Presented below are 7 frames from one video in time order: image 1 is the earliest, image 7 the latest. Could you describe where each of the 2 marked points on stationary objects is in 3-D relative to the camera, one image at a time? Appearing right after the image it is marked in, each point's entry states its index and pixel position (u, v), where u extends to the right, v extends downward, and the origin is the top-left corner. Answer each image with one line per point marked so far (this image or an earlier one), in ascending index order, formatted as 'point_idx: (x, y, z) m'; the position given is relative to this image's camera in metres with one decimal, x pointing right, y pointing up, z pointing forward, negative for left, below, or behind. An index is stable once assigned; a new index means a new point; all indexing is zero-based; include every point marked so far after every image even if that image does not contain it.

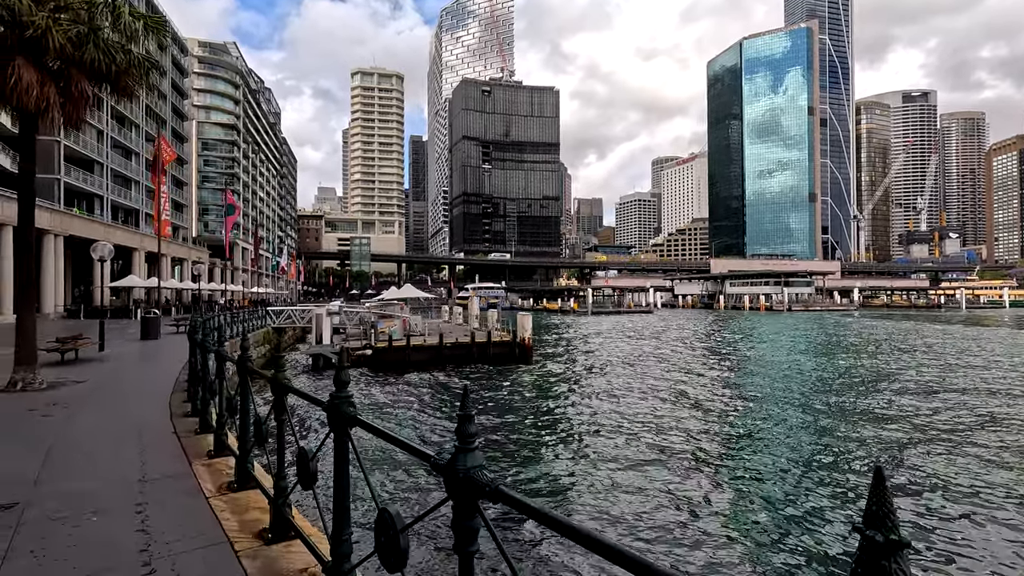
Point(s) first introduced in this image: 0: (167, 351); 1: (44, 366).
0: (-11.5, -2.1, +17.9) m
1: (-11.8, -2.0, +13.5) m
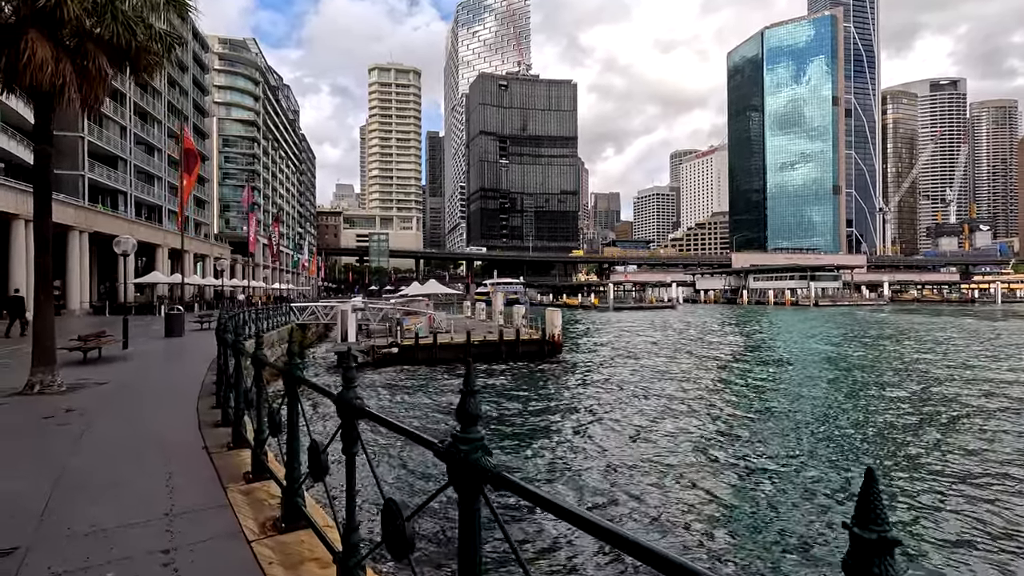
0: (-10.2, -2.0, +17.2) m
1: (-10.6, -1.8, +12.8) m
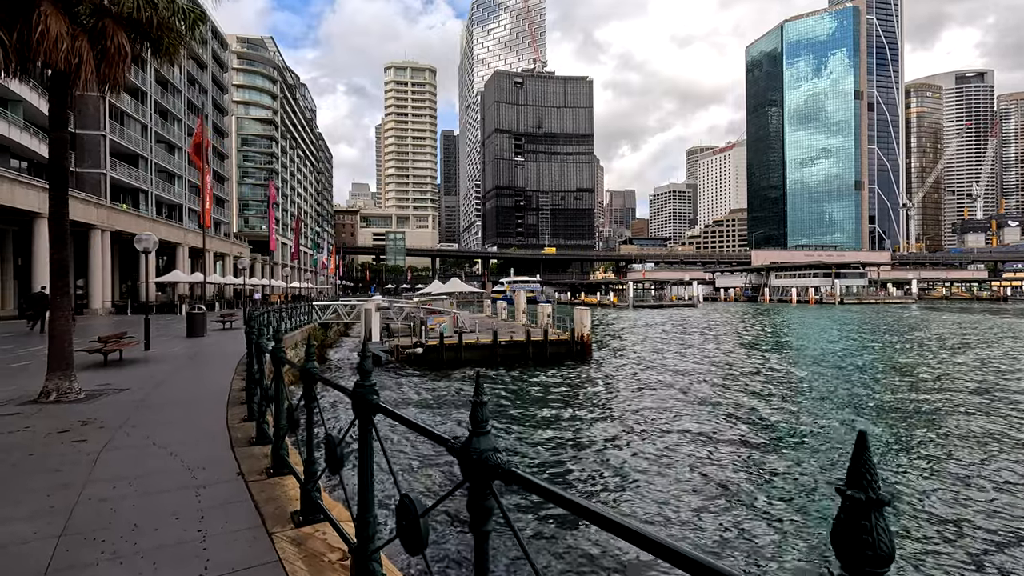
0: (-9.0, -1.9, +16.4) m
1: (-9.6, -1.8, +12.0) m
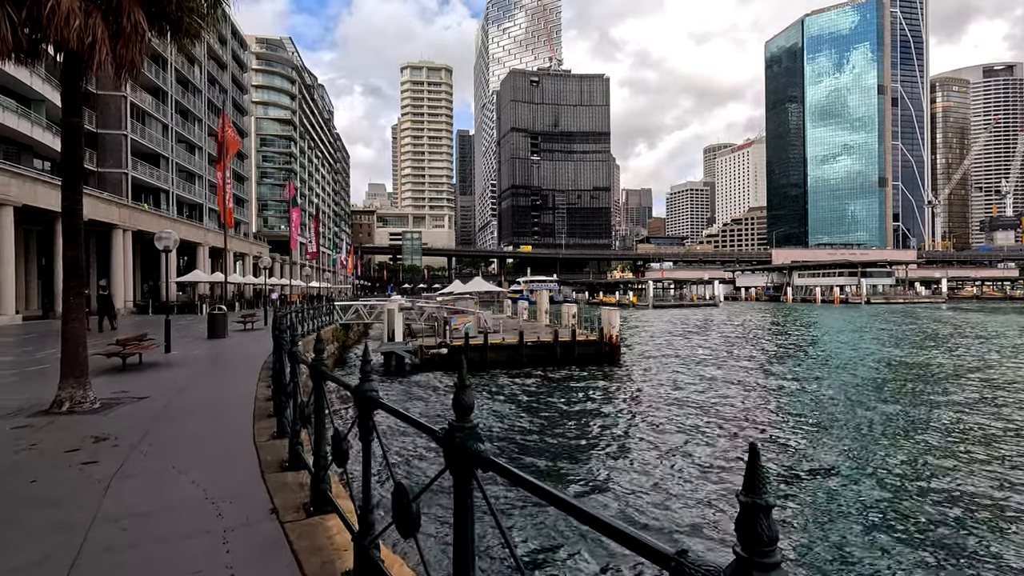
0: (-8.0, -1.9, +15.7) m
1: (-8.7, -1.8, +11.3) m
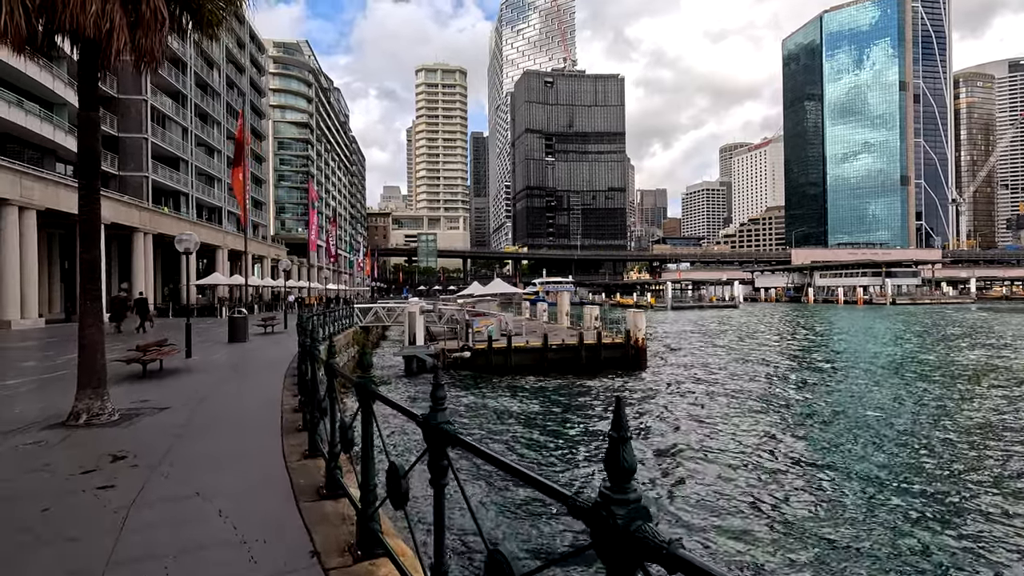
0: (-7.1, -2.0, +15.3) m
1: (-7.9, -1.9, +10.8) m
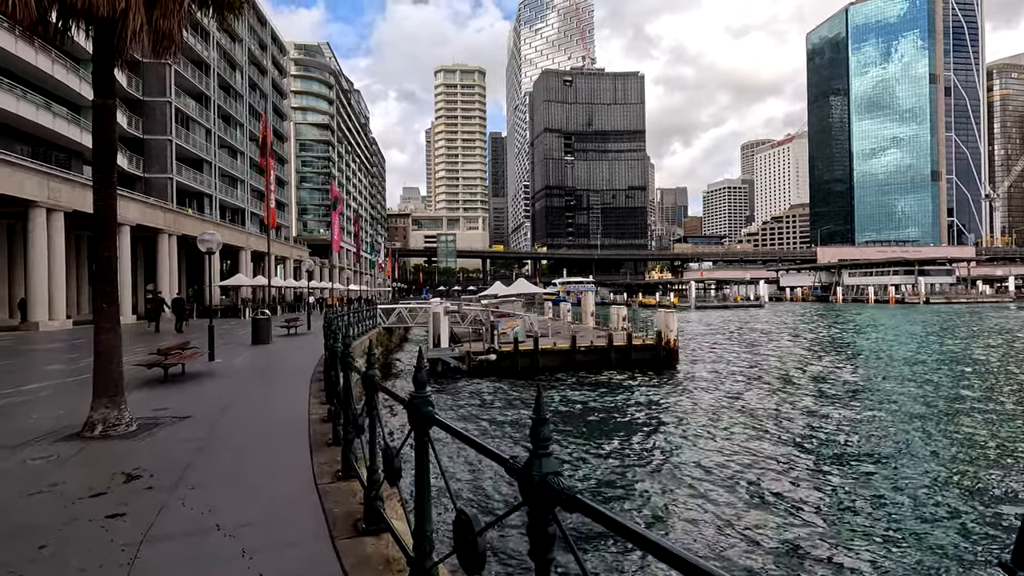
0: (-6.2, -2.0, +14.7) m
1: (-7.1, -1.9, +10.3) m
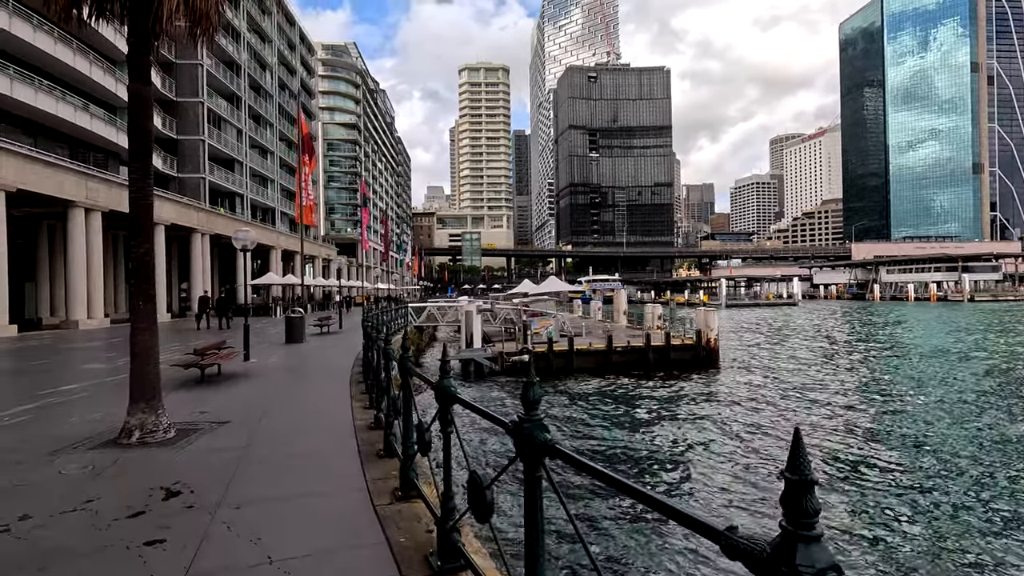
0: (-5.1, -1.9, +14.3) m
1: (-6.2, -1.9, +10.0) m
